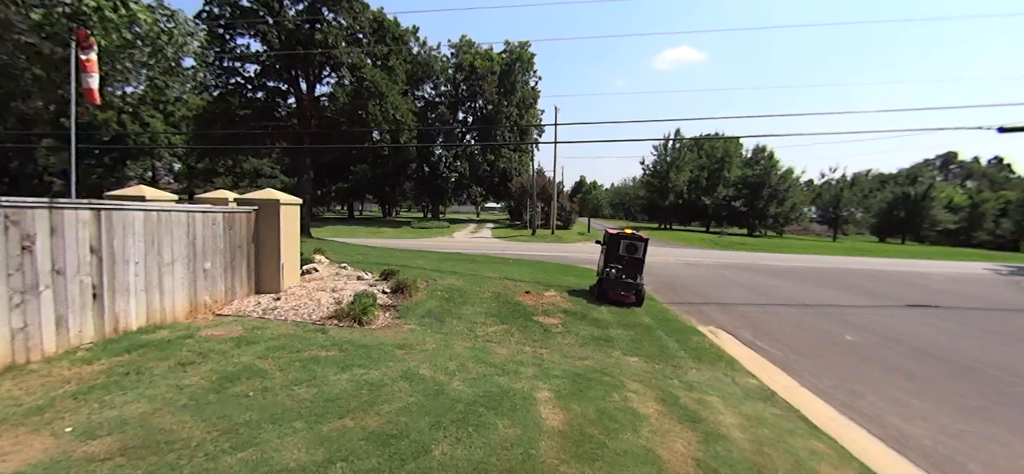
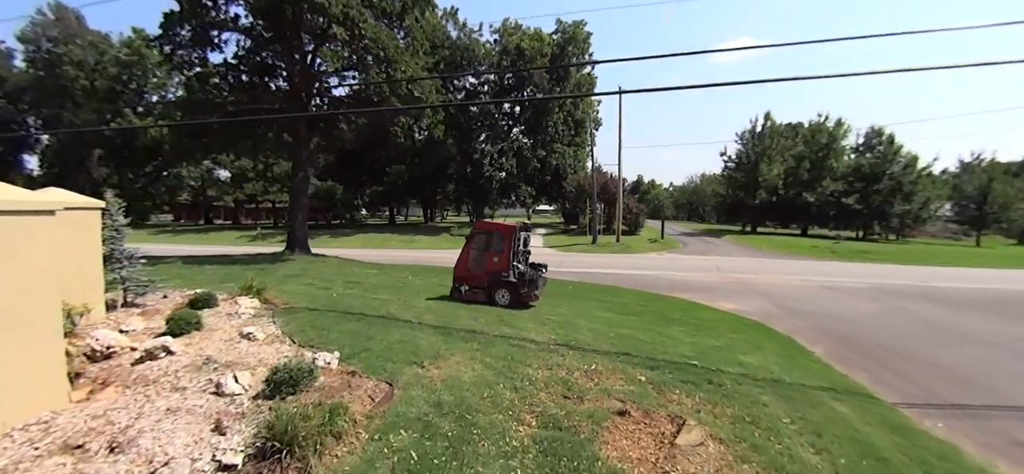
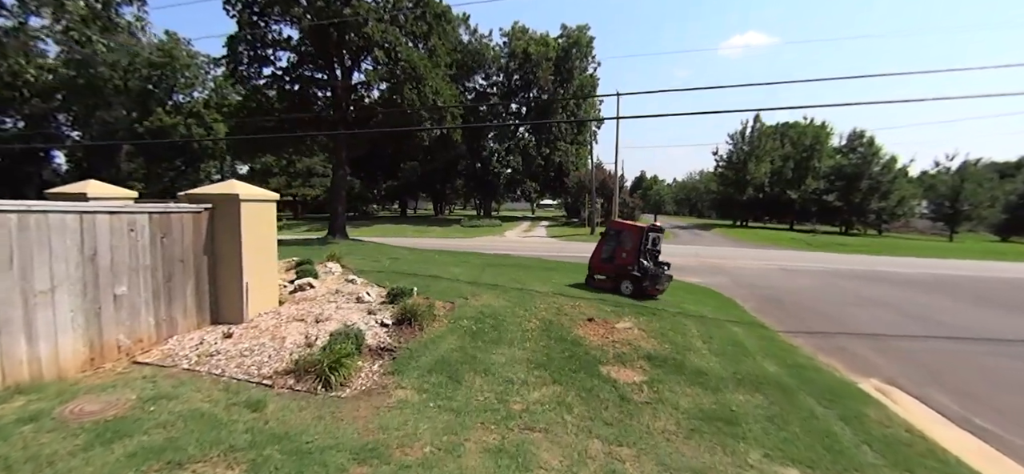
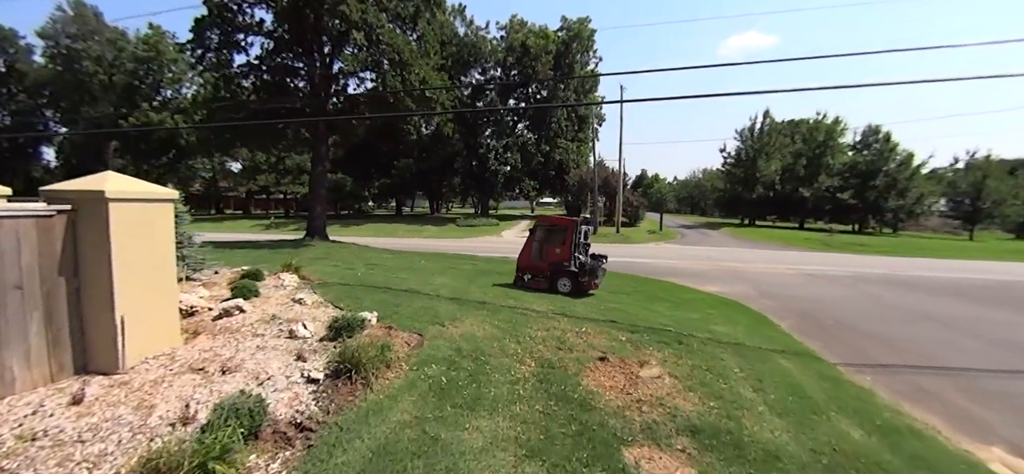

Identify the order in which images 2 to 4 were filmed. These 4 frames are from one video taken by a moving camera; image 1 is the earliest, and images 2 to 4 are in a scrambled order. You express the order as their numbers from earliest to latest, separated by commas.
3, 4, 2
